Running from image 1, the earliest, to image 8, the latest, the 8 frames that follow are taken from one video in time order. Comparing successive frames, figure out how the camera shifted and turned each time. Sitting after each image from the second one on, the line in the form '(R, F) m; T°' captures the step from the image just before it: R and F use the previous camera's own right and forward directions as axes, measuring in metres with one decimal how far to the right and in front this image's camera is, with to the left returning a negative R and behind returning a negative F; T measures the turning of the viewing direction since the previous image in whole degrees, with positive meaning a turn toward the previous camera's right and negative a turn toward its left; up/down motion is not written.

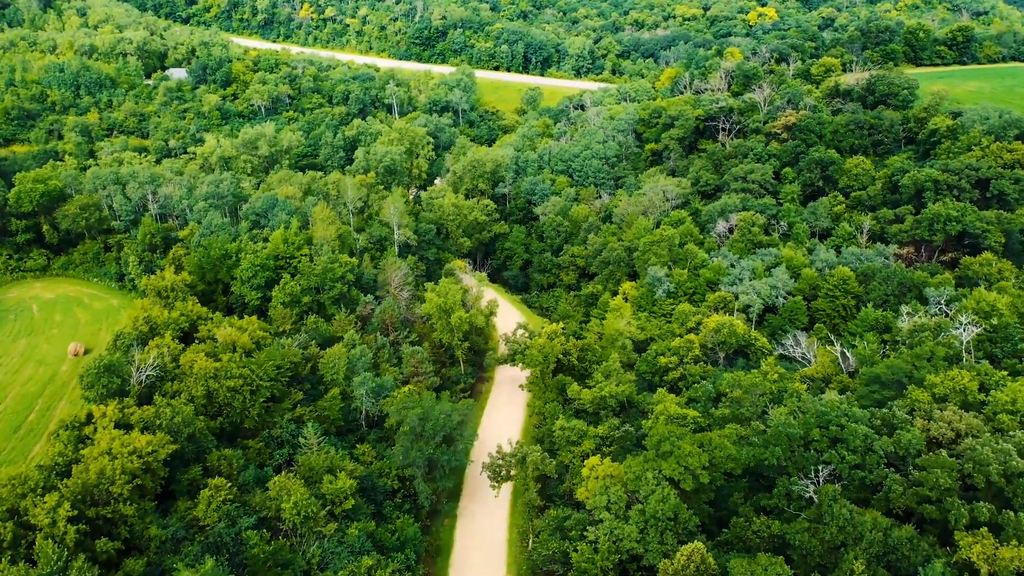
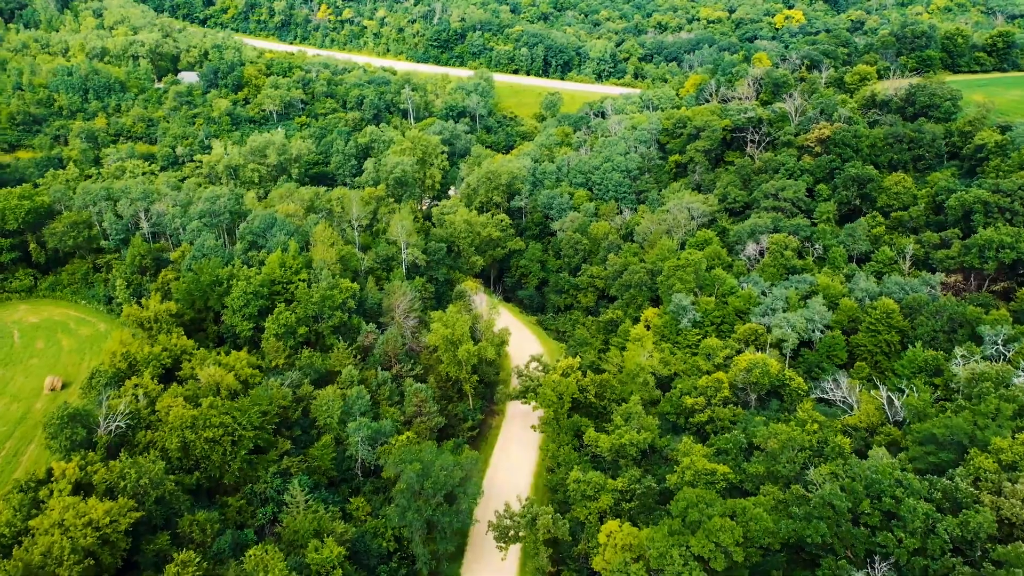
(+0.4, +4.9) m; -1°
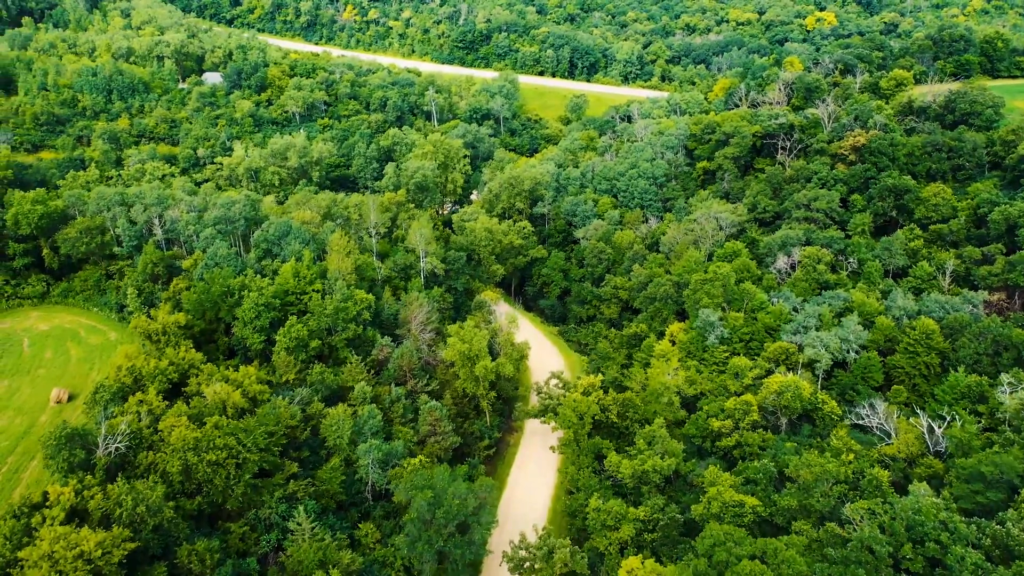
(+0.2, +2.2) m; -2°
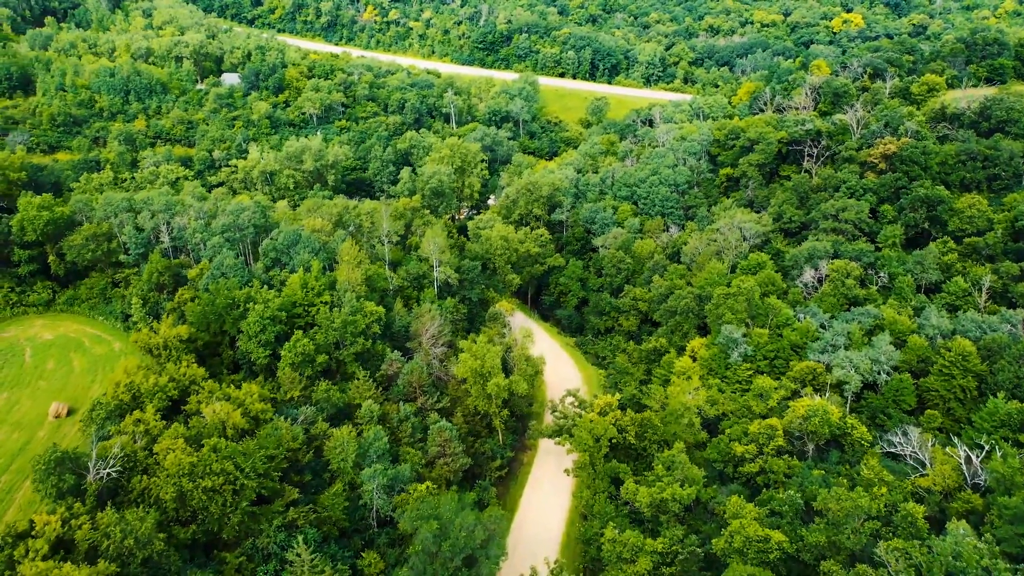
(+0.3, +2.2) m; -1°
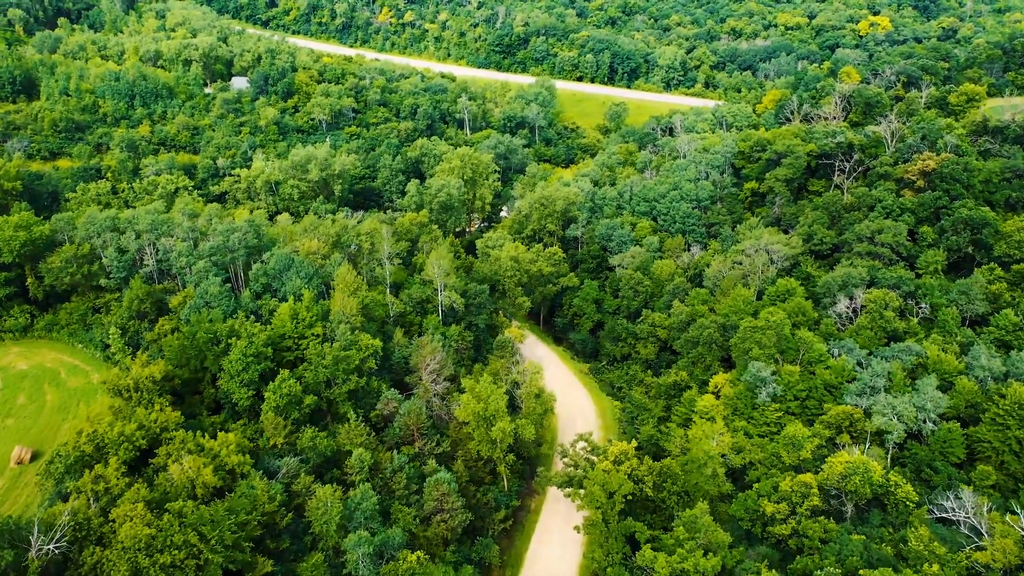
(+0.6, +4.8) m; -1°
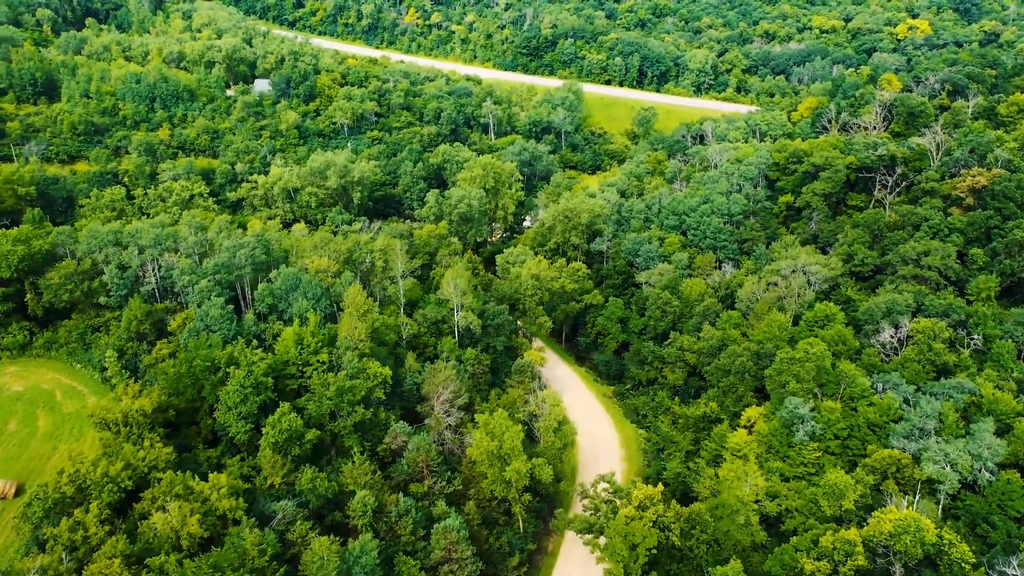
(+0.3, +3.6) m; -2°
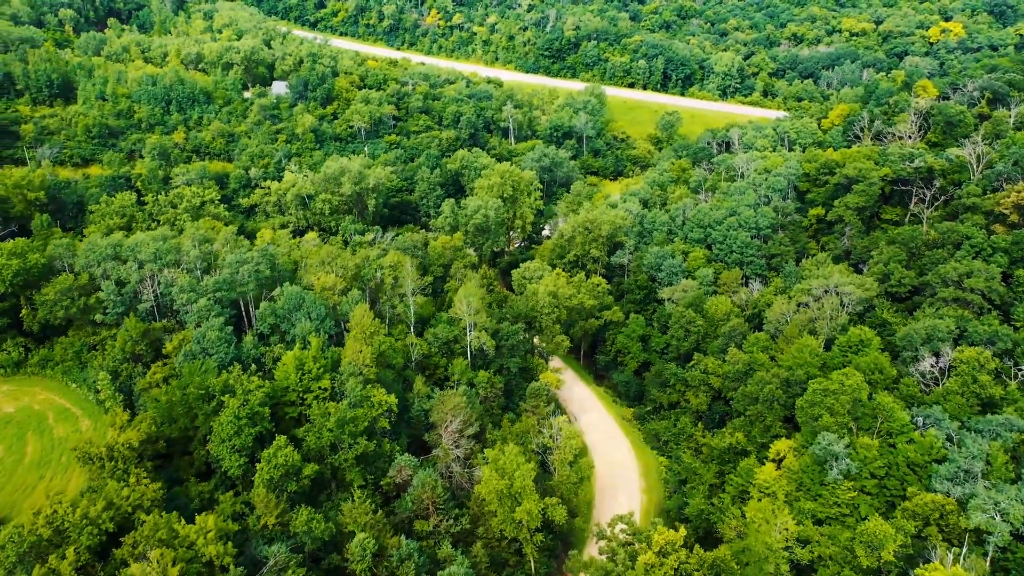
(+0.3, +3.1) m; -2°
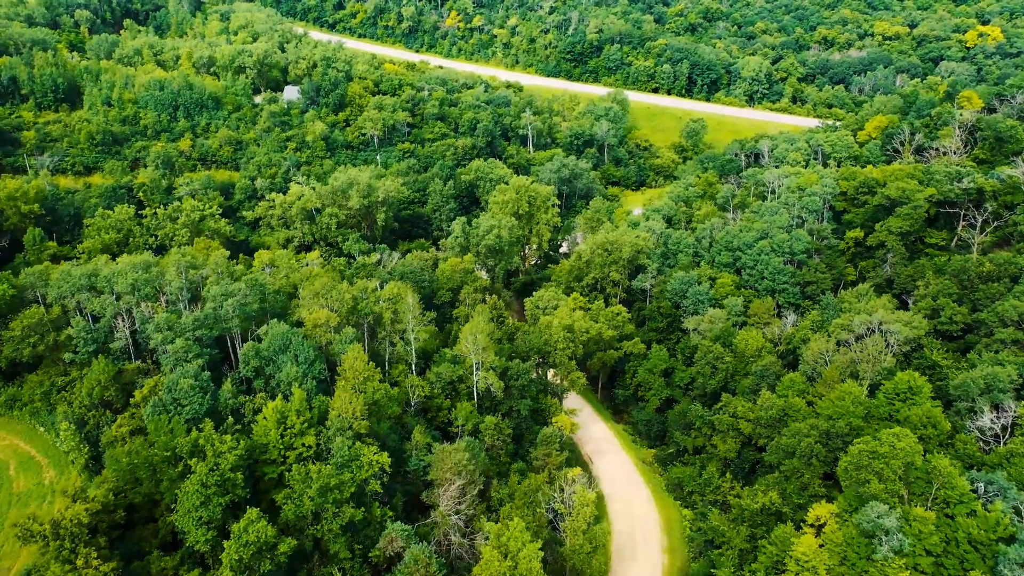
(+0.5, +5.3) m; -2°
